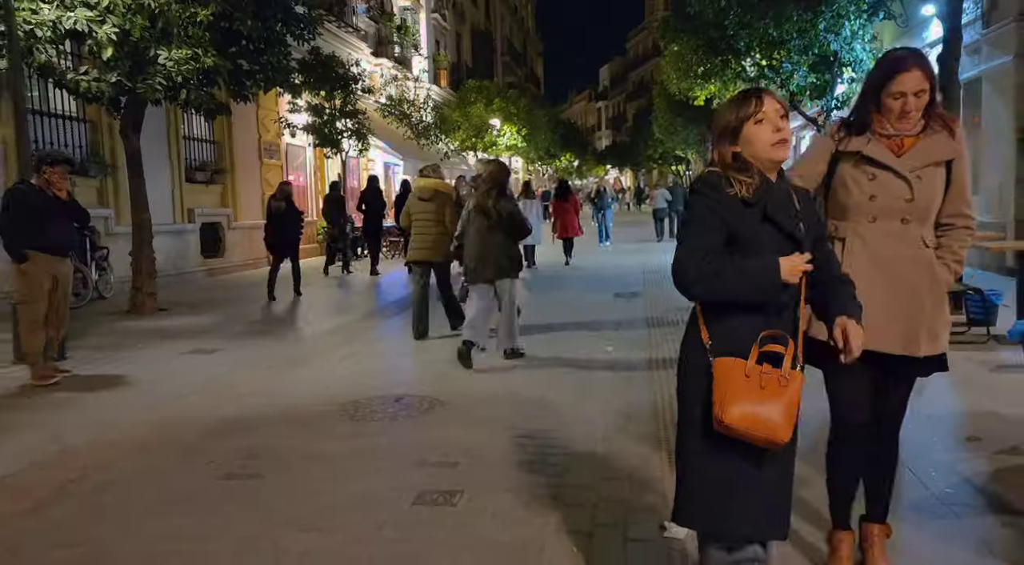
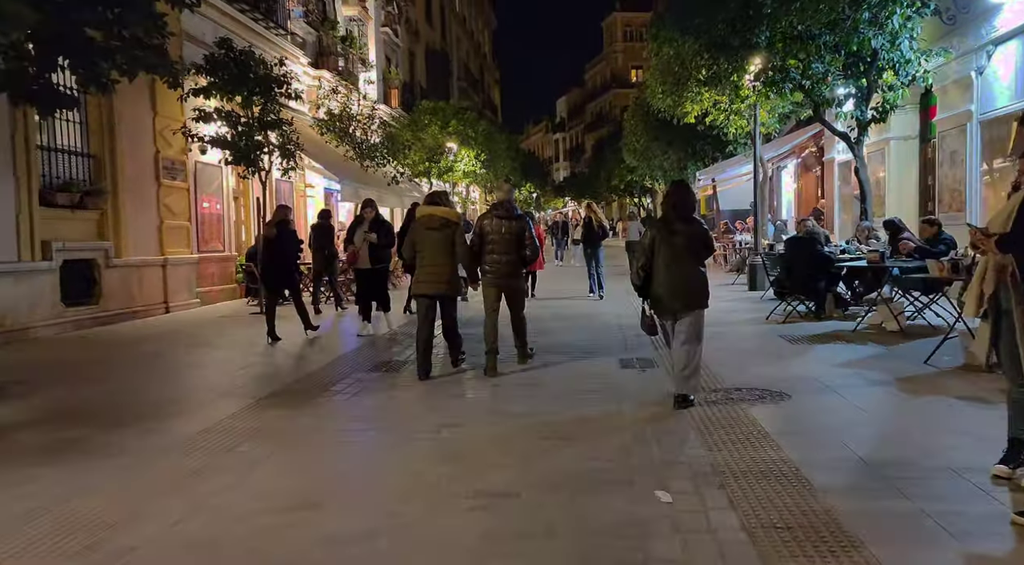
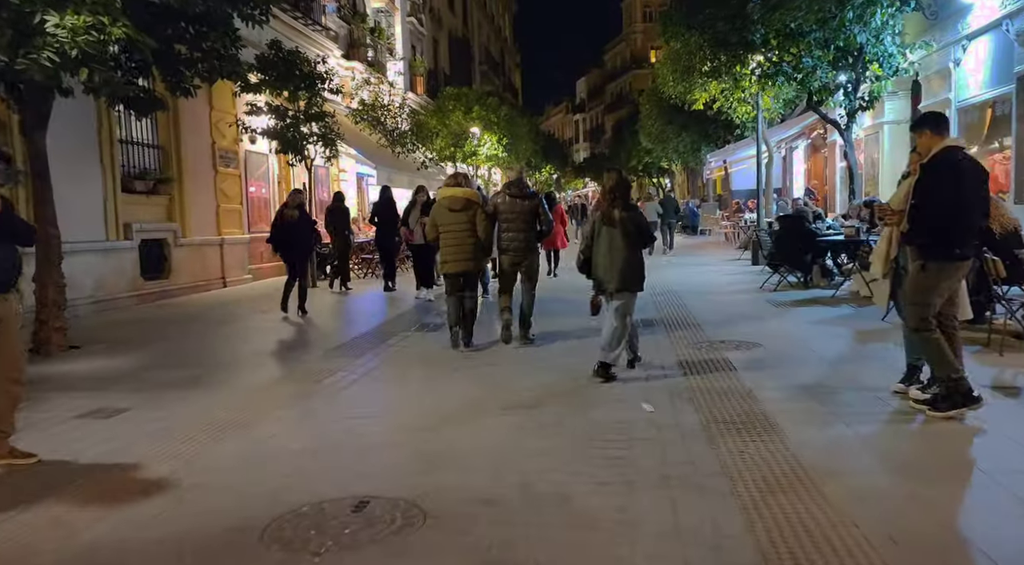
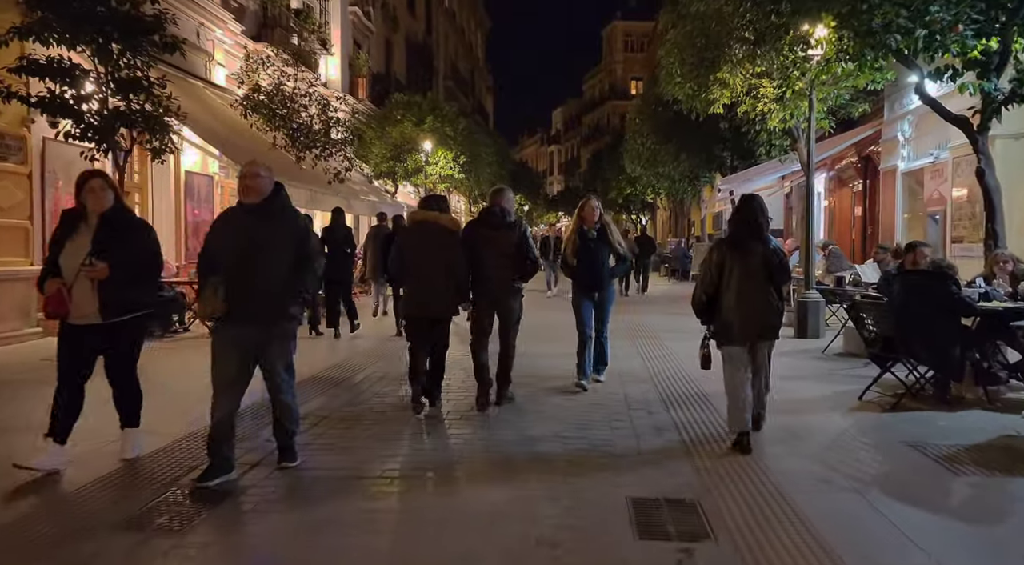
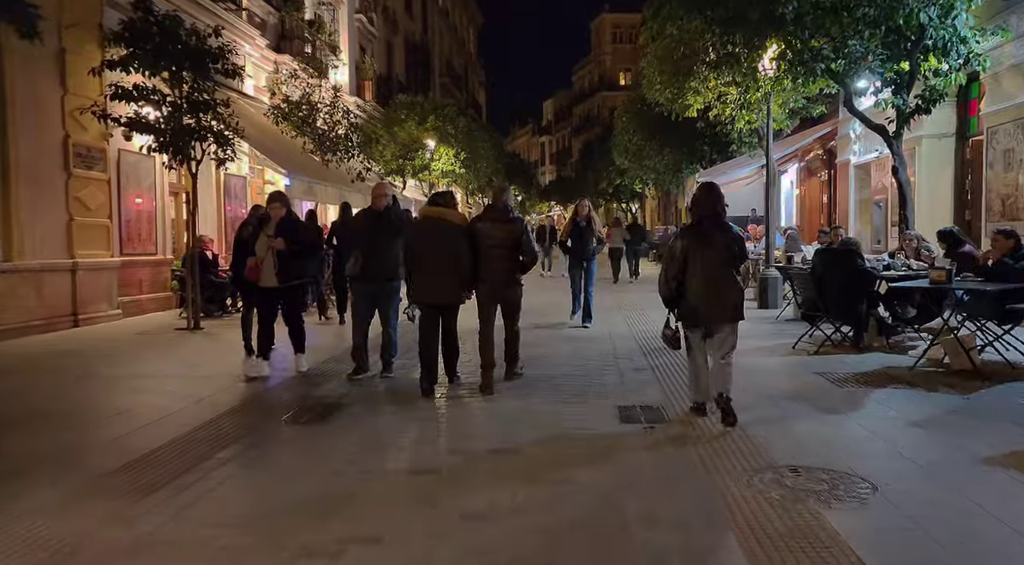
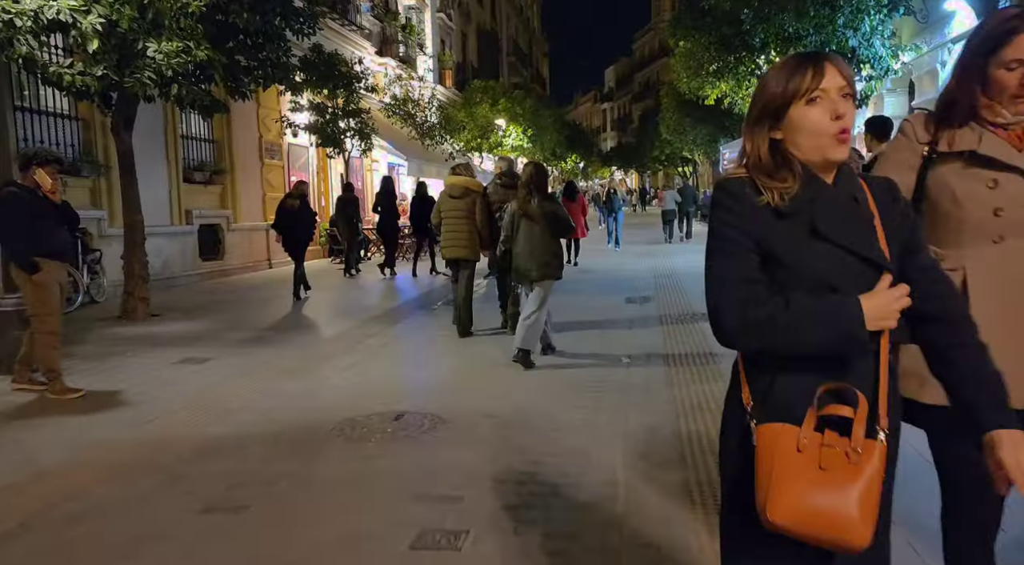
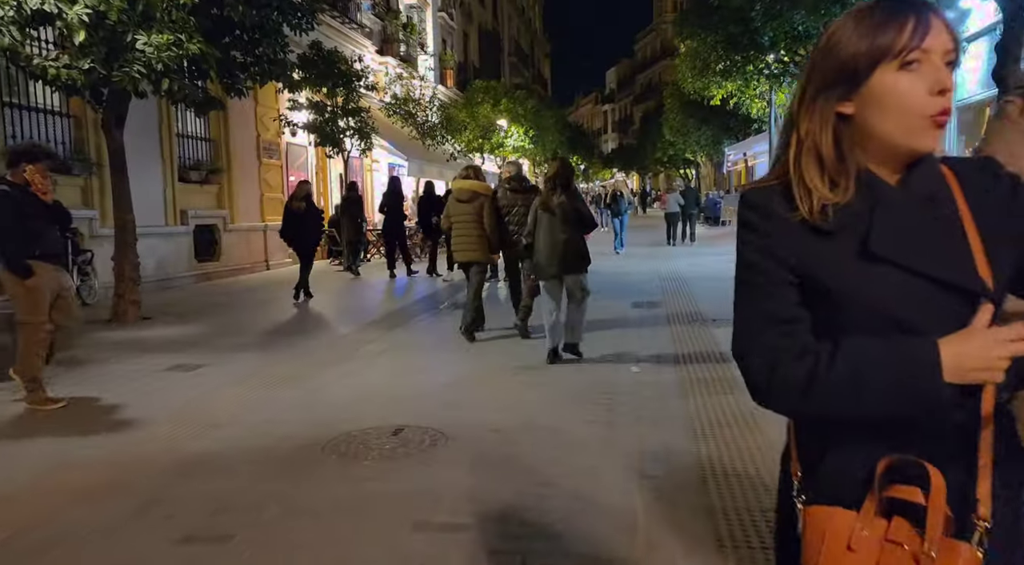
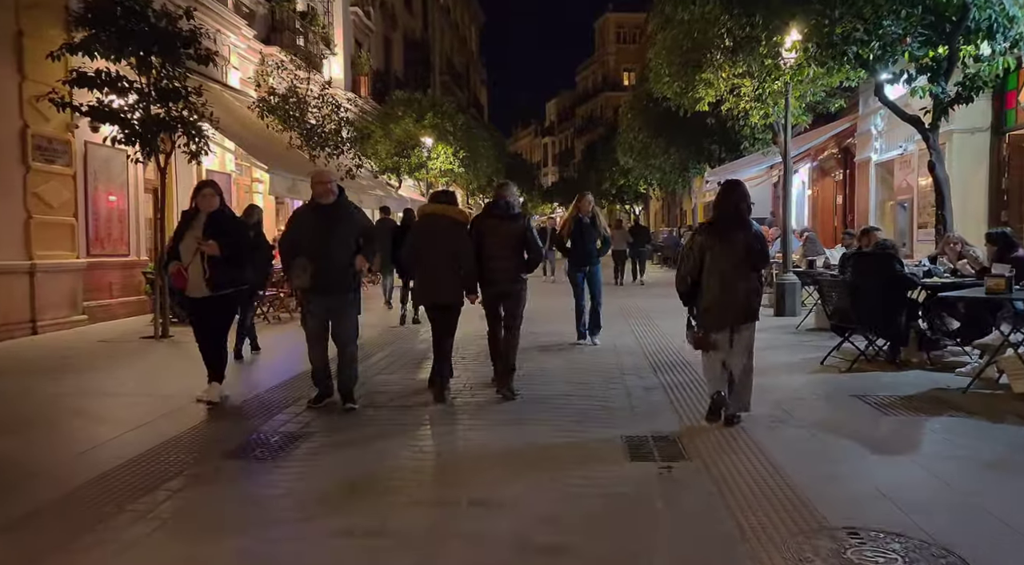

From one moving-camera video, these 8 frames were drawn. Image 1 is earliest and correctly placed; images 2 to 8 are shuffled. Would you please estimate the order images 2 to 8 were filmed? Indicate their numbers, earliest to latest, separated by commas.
6, 7, 3, 2, 5, 8, 4
